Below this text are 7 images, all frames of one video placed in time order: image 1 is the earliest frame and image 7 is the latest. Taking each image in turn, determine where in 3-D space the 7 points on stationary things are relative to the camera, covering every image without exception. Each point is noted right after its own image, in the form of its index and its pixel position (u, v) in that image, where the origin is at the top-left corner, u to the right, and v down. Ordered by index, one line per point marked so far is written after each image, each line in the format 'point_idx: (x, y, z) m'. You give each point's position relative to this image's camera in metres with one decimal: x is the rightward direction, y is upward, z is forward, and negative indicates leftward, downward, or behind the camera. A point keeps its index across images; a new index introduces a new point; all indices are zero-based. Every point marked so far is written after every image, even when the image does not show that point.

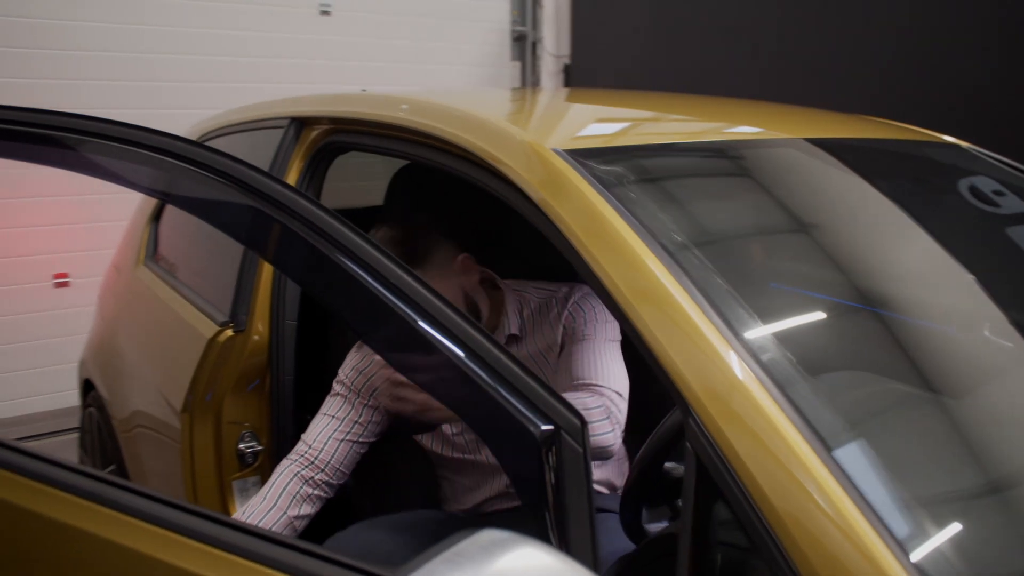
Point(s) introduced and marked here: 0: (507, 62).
0: (-0.1, +1.4, +5.8) m
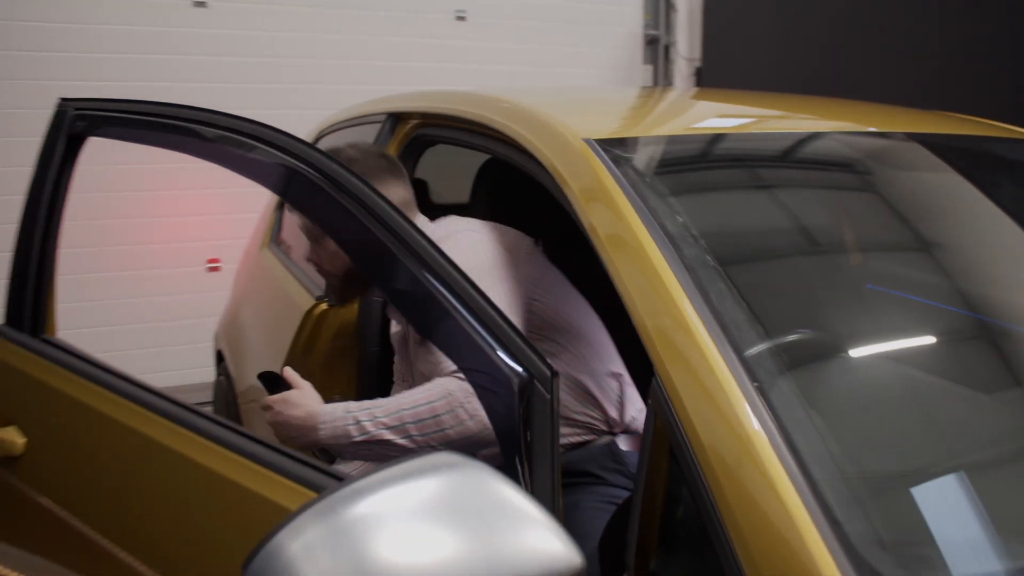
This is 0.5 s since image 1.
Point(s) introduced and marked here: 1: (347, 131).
0: (+0.8, +1.4, +5.8) m
1: (-0.4, +0.4, +2.3) m
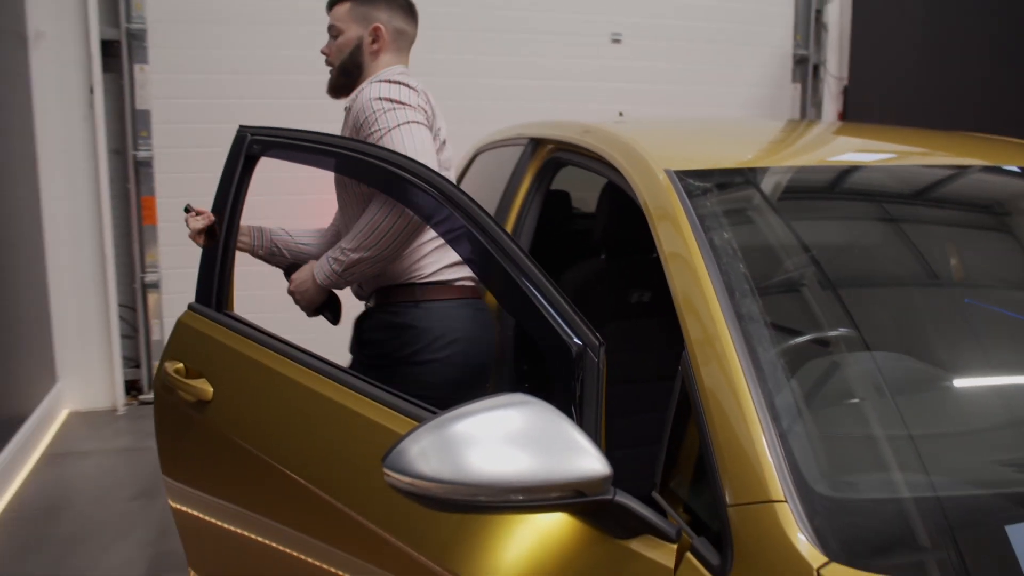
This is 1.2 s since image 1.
0: (+1.8, +1.3, +6.0) m
1: (0.0, +0.4, +2.7) m
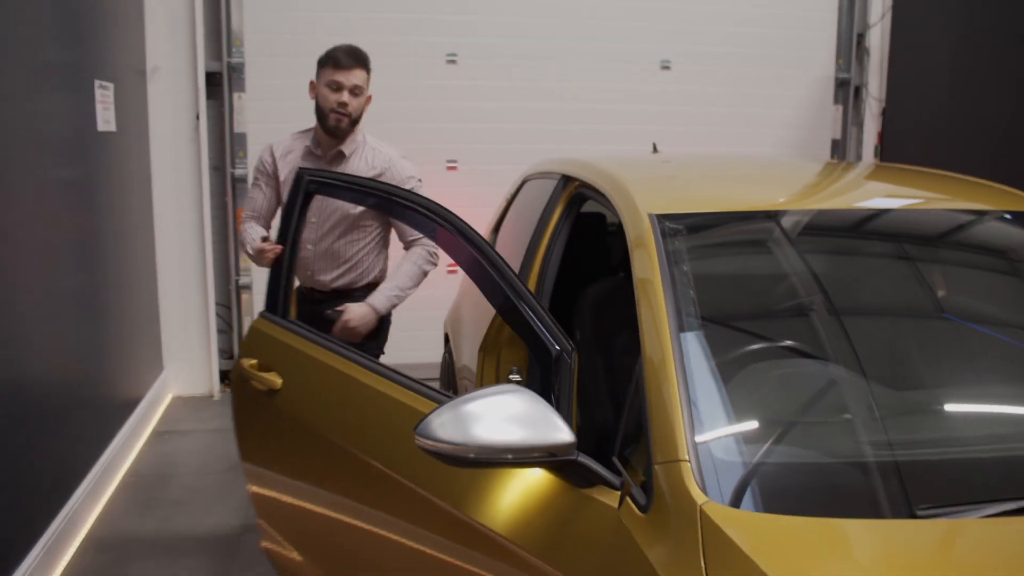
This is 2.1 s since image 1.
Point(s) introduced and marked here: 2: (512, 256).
0: (+2.2, +1.3, +6.3) m
1: (+0.1, +0.4, +3.1) m
2: (0.0, +0.1, +3.2) m
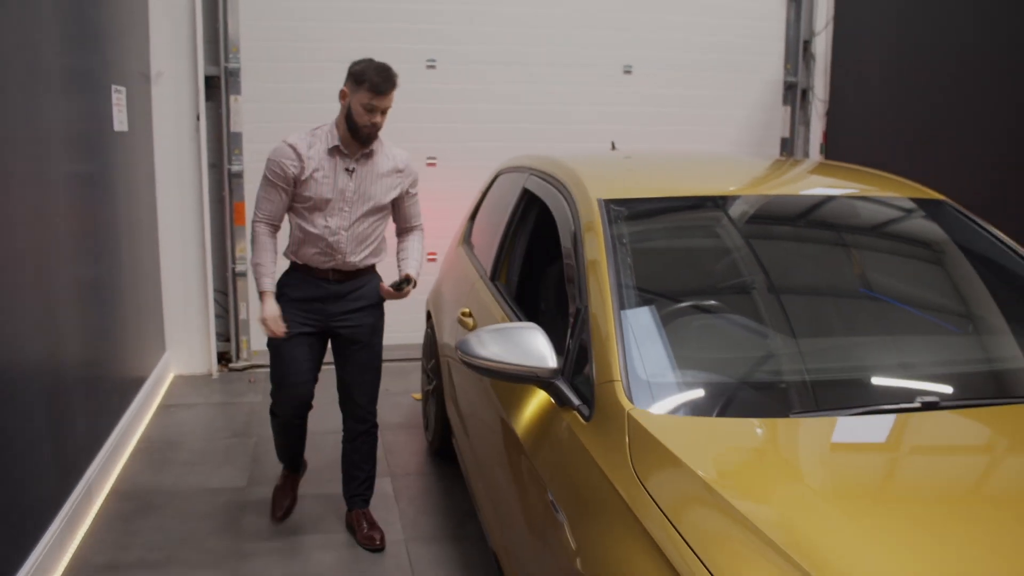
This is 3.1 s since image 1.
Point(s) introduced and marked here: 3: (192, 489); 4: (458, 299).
0: (+2.0, +1.4, +6.8) m
1: (0.0, +0.4, +3.6) m
2: (-0.1, +0.2, +3.6) m
3: (-1.4, -0.9, +3.9) m
4: (-0.2, 0.0, +3.5) m
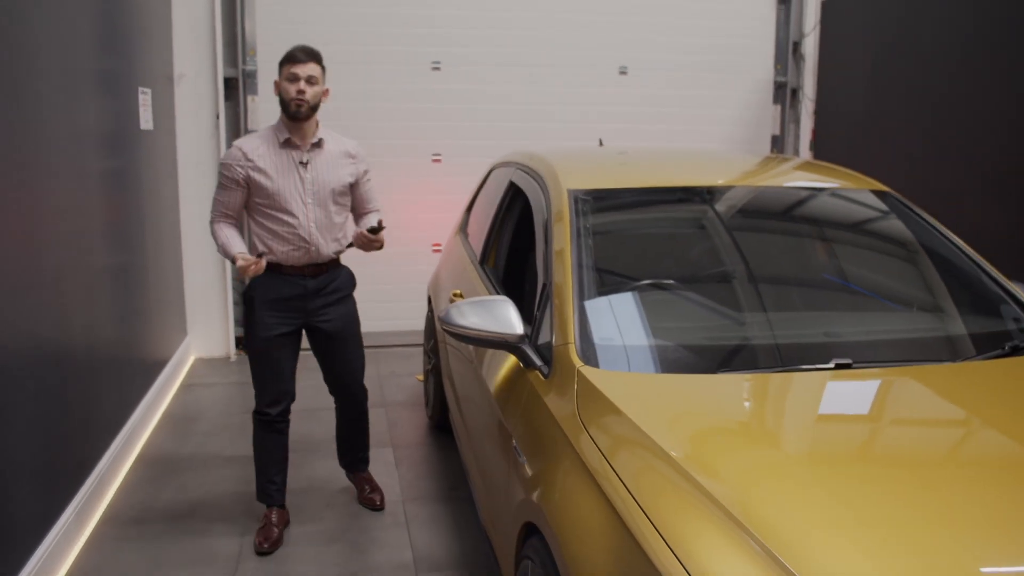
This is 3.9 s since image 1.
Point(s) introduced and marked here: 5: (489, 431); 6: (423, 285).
0: (+2.1, +1.4, +7.0) m
1: (0.0, +0.5, +3.9) m
2: (-0.2, +0.3, +3.9) m
3: (-1.4, -0.8, +4.3) m
4: (-0.2, 0.0, +3.8) m
5: (-0.1, -0.5, +2.9) m
6: (-0.6, 0.0, +6.6) m
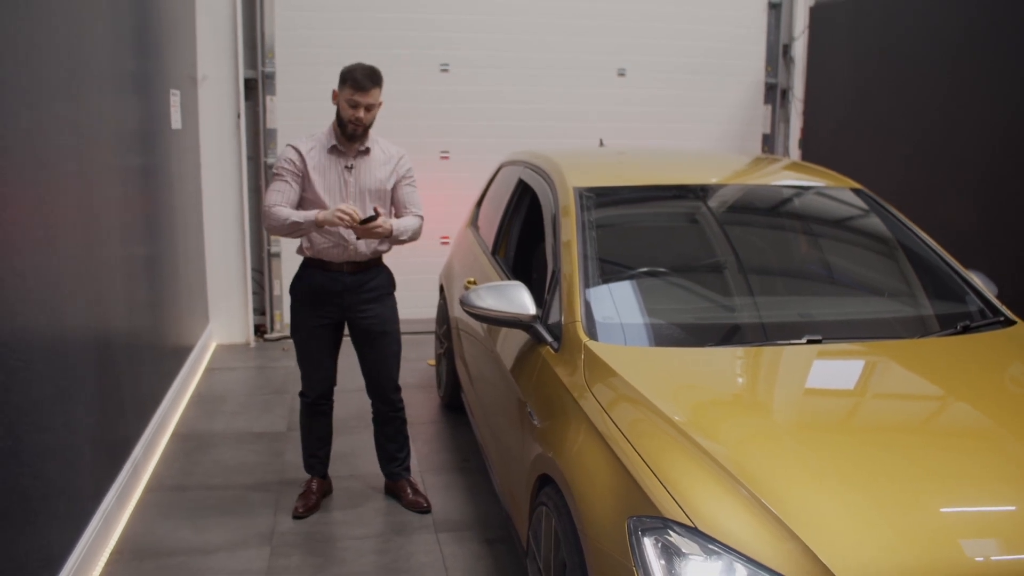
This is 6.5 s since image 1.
0: (+2.1, +1.5, +7.4) m
1: (0.0, +0.6, +4.2) m
2: (-0.1, +0.3, +4.2) m
3: (-1.4, -0.7, +4.6) m
4: (-0.2, +0.1, +4.1) m
5: (0.0, -0.4, +3.2) m
6: (-0.6, +0.1, +6.9) m
